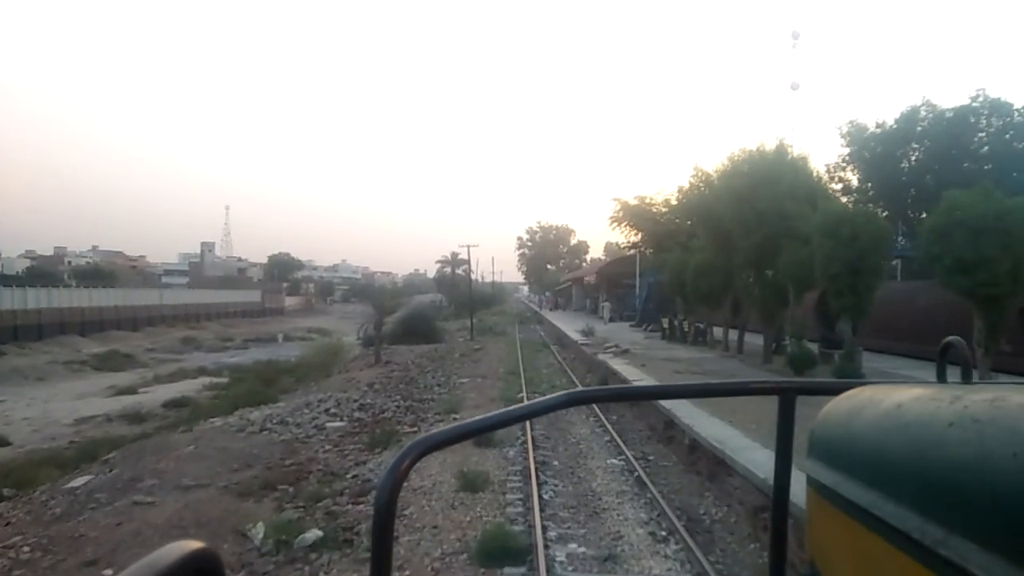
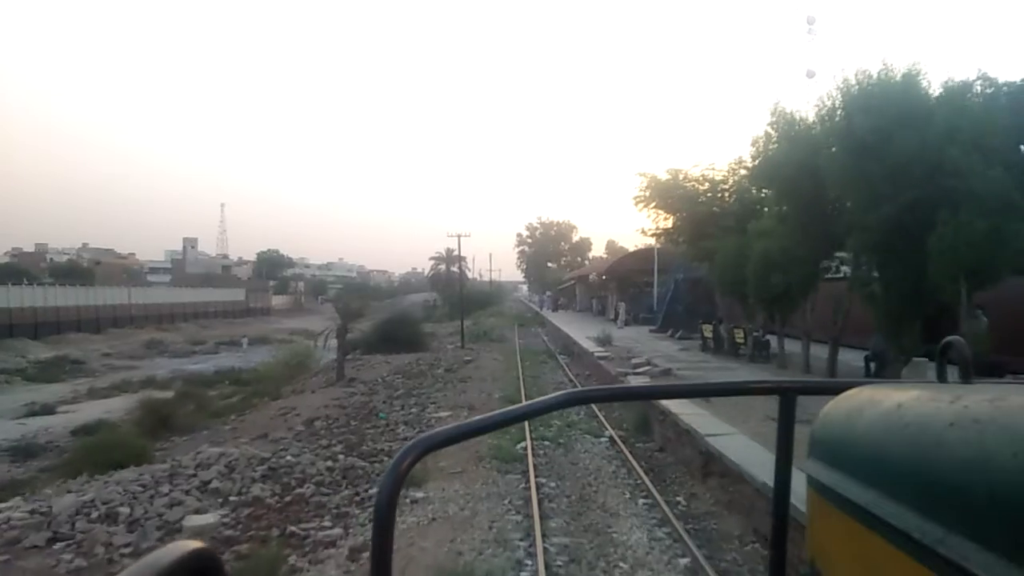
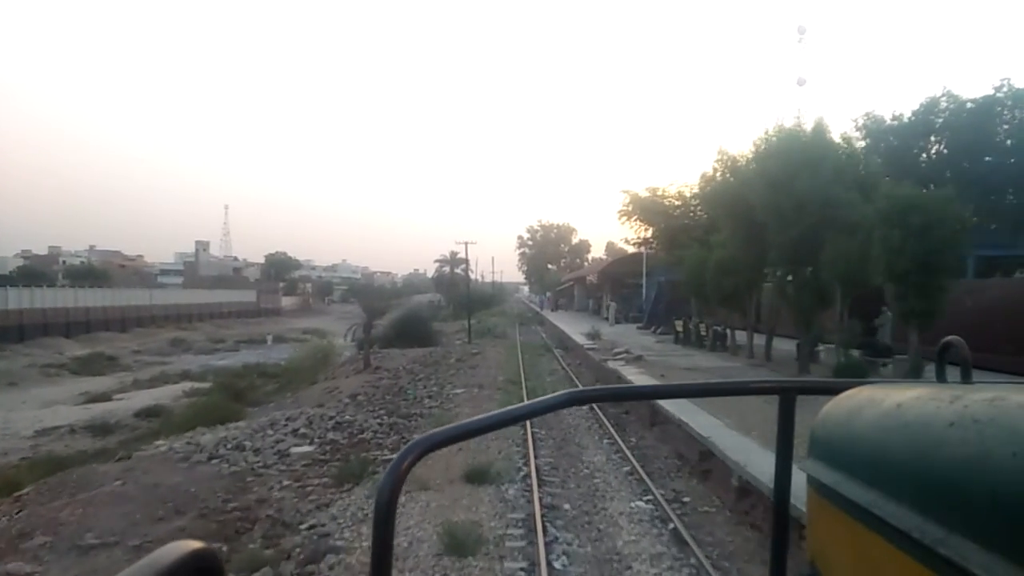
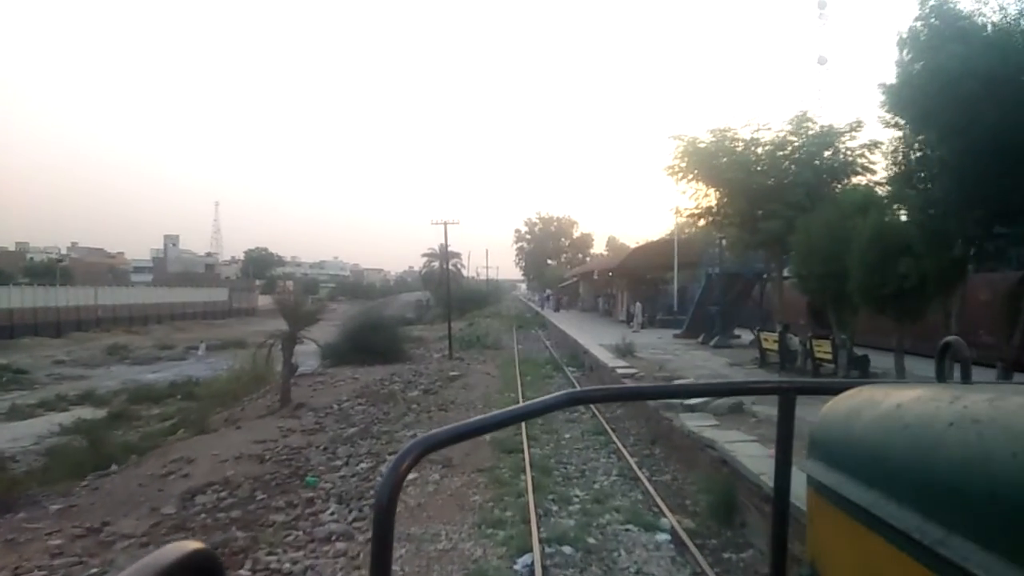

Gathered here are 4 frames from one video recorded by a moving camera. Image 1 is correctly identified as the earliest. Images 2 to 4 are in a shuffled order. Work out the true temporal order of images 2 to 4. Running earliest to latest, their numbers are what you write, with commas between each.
3, 2, 4
